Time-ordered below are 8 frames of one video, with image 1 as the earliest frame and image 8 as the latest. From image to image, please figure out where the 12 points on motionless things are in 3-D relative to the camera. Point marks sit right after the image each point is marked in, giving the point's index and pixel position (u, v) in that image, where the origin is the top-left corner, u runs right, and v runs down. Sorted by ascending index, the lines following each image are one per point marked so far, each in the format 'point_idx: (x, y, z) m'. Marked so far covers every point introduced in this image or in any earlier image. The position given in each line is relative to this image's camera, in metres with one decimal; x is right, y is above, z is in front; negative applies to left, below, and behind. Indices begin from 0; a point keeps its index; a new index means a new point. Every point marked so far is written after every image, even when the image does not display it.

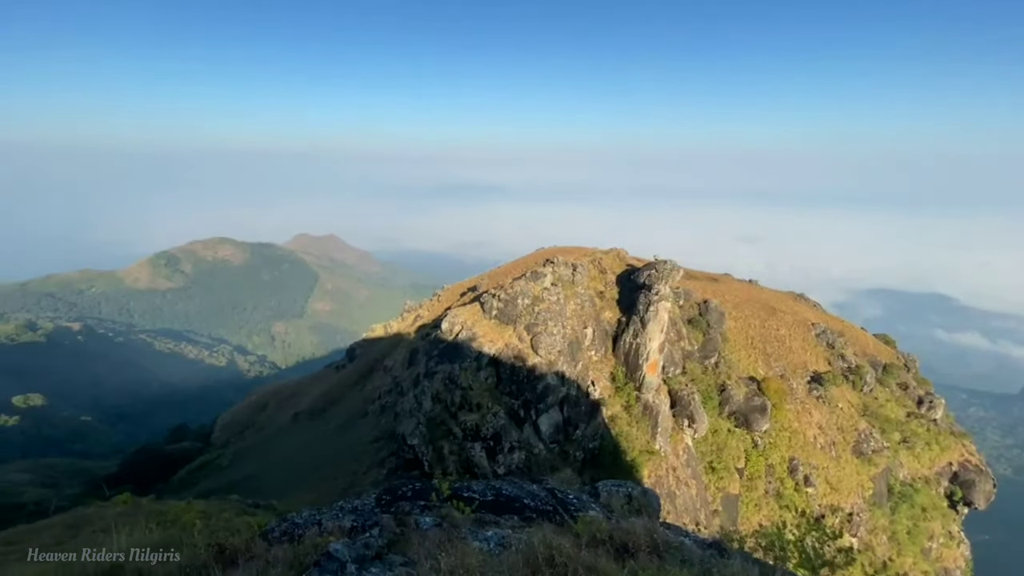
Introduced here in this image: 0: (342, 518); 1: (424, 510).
0: (-6.1, -8.6, +19.3) m
1: (-3.1, -8.5, +19.6) m
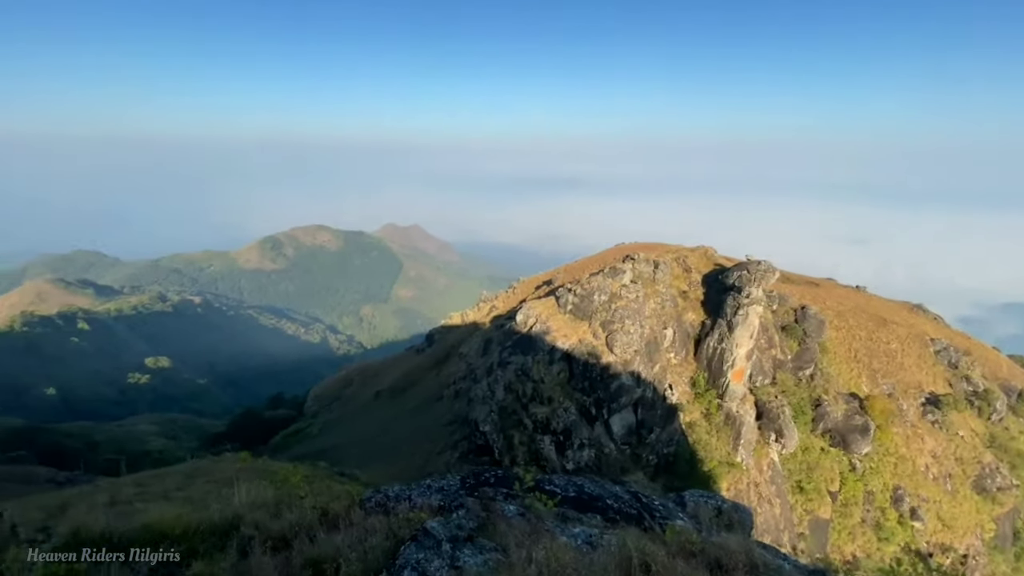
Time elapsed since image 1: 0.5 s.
0: (-3.3, -8.2, +18.5) m
1: (-0.2, -8.2, +18.4) m
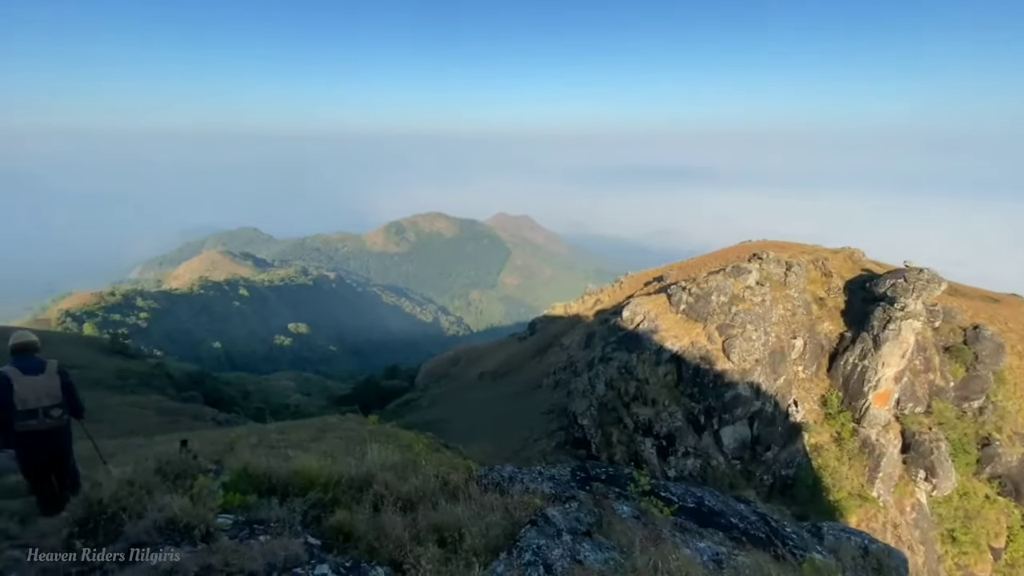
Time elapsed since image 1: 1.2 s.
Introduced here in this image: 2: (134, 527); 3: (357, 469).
0: (+1.1, -7.6, +18.6) m
1: (+4.0, -7.9, +17.8) m
2: (-7.3, -4.6, +9.1) m
3: (-5.2, -6.1, +16.0) m
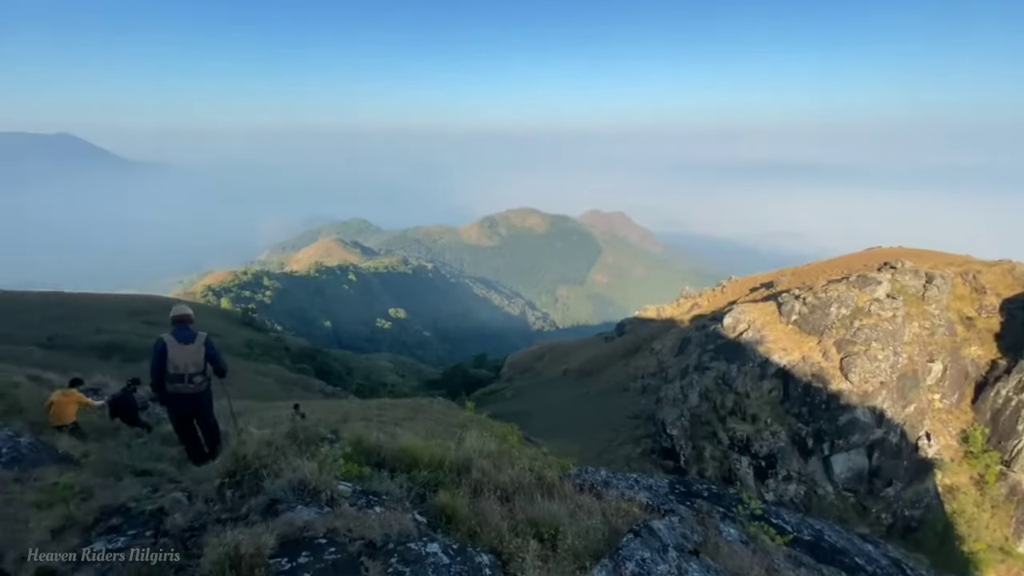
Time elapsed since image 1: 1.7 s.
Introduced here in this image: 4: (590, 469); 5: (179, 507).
0: (+4.7, -7.6, +17.9) m
1: (+7.4, -8.0, +16.6) m
2: (-5.1, -4.2, +10.1) m
3: (-1.9, -5.7, +16.6) m
4: (+3.1, -7.2, +18.9) m
5: (-6.4, -4.2, +9.2) m
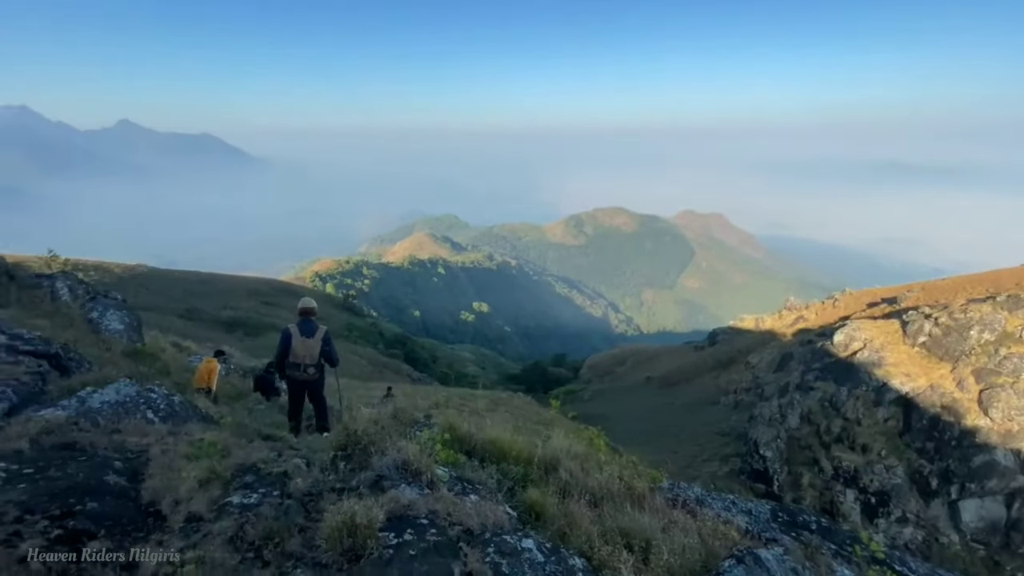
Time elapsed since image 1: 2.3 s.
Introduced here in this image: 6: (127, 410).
0: (+7.8, -7.9, +16.7) m
1: (+10.2, -8.4, +14.9) m
2: (-3.0, -3.9, +10.7) m
3: (+1.2, -5.6, +16.5) m
4: (+6.4, -7.4, +18.0) m
5: (-4.5, -3.9, +10.0) m
6: (-9.3, -2.9, +11.5) m
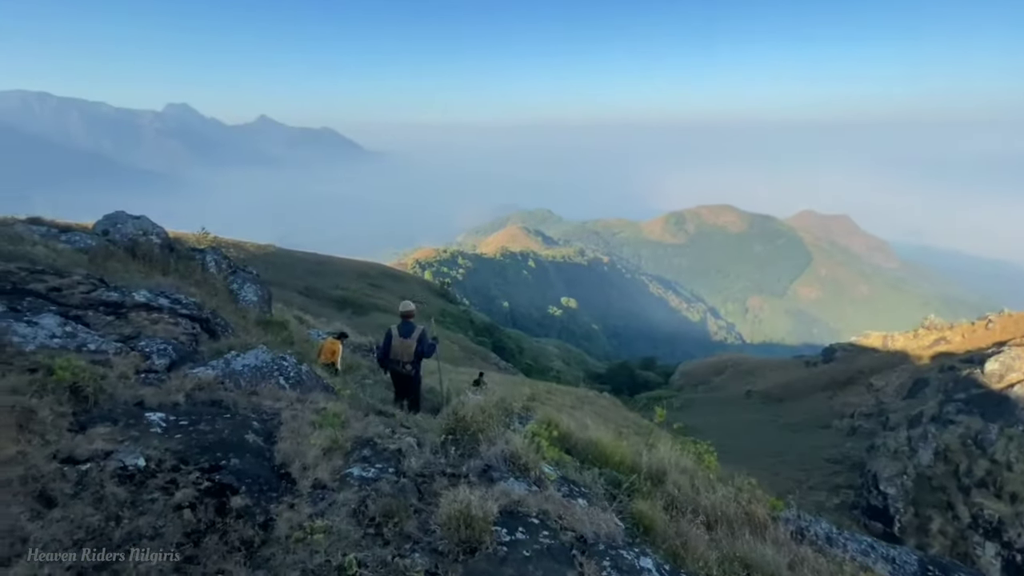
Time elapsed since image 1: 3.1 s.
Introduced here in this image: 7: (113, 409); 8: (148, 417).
0: (+10.9, -8.2, +14.4) m
1: (+13.0, -8.9, +12.2) m
2: (-0.6, -3.6, +10.5) m
3: (+4.5, -5.6, +15.5) m
4: (+9.9, -7.6, +15.9) m
5: (-2.1, -3.5, +10.1) m
6: (-6.5, -2.3, +12.5) m
7: (-7.6, -2.3, +9.1) m
8: (-7.0, -2.5, +9.1) m
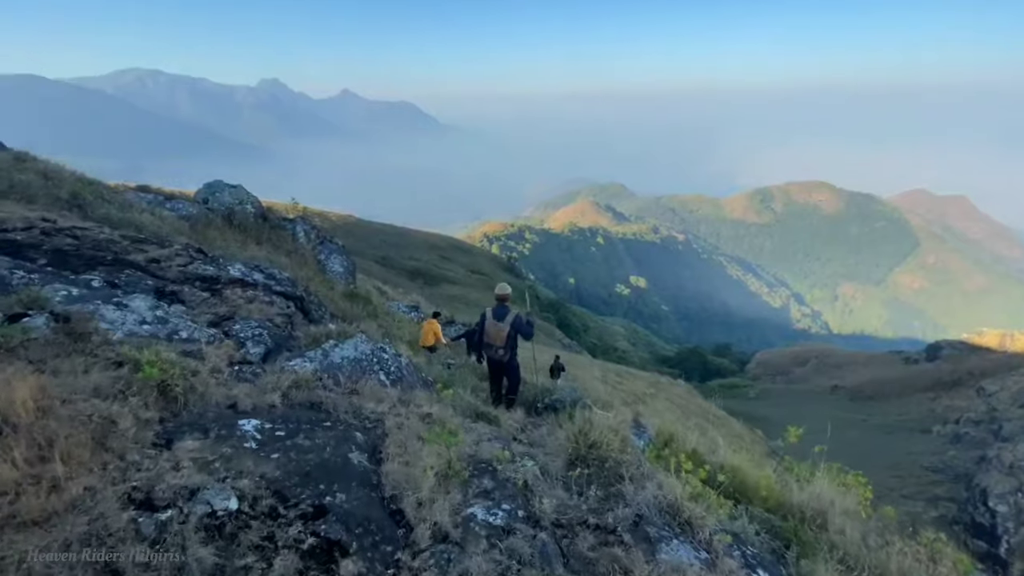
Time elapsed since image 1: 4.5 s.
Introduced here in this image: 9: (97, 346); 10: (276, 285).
0: (+13.9, -8.5, +10.8) m
1: (+15.6, -9.3, +8.4) m
2: (+2.1, -3.6, +8.3) m
3: (+7.8, -5.5, +12.6) m
4: (+13.1, -7.8, +12.4) m
5: (+0.6, -3.4, +8.1) m
6: (-3.4, -1.9, +11.0) m
7: (-5.0, -2.1, +7.7) m
8: (-4.4, -2.2, +7.7) m
9: (-7.1, -1.0, +8.1) m
10: (-7.7, +0.1, +15.5) m
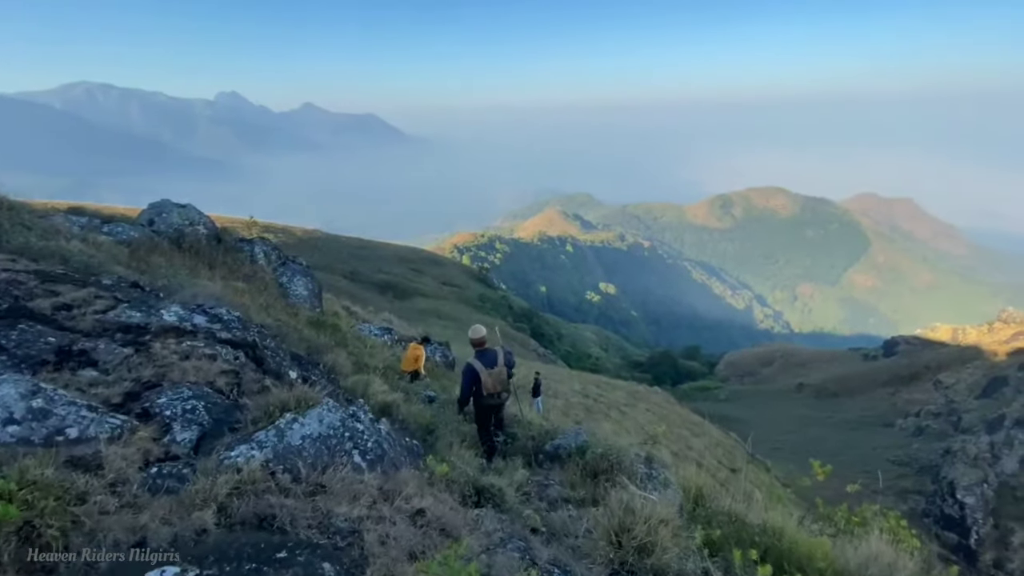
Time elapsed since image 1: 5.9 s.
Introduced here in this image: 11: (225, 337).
0: (+14.3, -9.0, +9.2) m
1: (+16.1, -9.7, +6.9) m
2: (+2.6, -4.4, +6.1) m
3: (+8.0, -6.2, +10.7) m
4: (+13.4, -8.3, +10.8) m
5: (+1.0, -4.3, +5.8) m
6: (-3.2, -2.9, +8.5) m
7: (-4.6, -3.1, +5.2) m
8: (-3.9, -3.2, +5.1) m
9: (-6.7, -2.0, +5.4) m
10: (-7.8, -1.1, +12.7) m
11: (-7.5, -1.3, +12.5) m
